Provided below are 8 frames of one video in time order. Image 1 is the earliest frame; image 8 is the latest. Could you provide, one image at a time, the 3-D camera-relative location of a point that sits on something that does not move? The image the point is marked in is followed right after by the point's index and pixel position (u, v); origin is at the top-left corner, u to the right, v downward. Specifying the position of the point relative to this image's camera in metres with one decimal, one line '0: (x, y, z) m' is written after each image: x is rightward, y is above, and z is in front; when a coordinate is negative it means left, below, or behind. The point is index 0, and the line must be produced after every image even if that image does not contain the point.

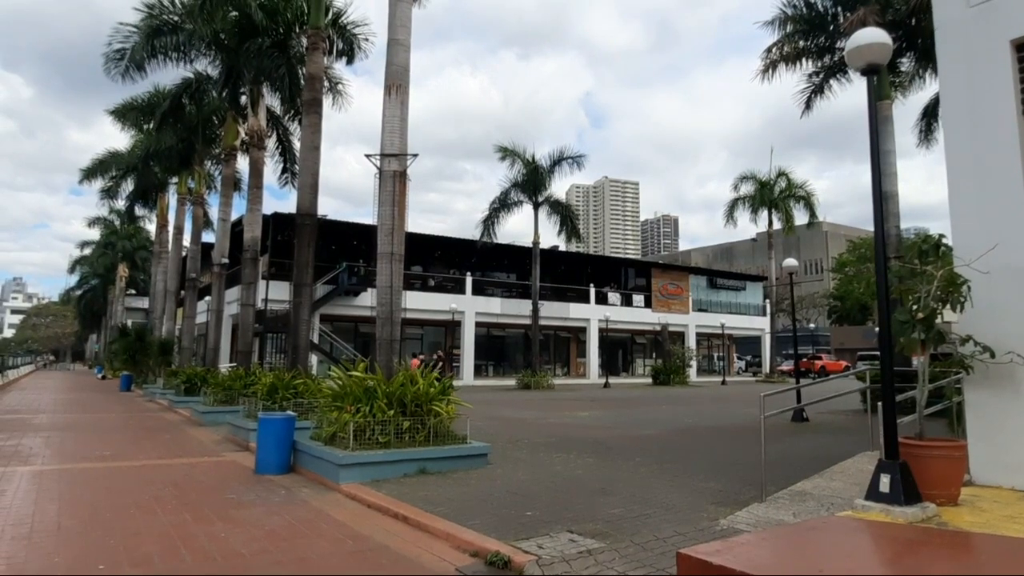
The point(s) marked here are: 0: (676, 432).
0: (+3.1, -2.8, +13.1) m
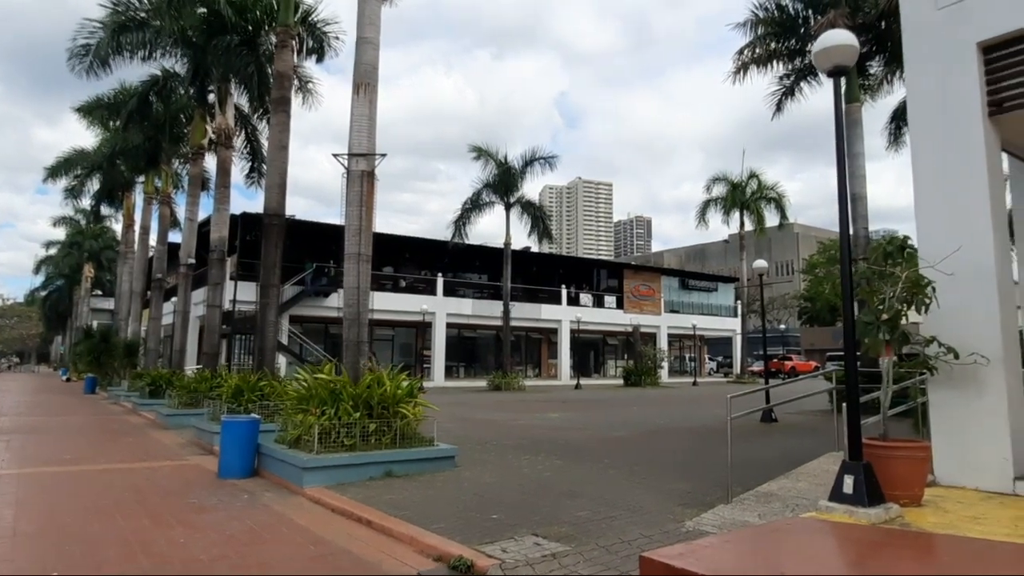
0: (+2.5, -2.8, +13.2) m
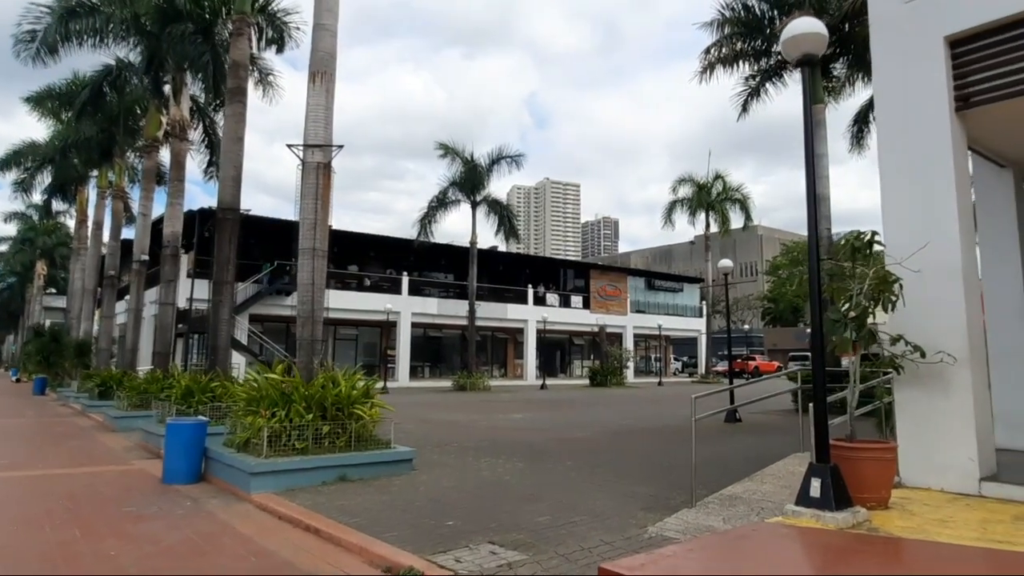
0: (+1.8, -2.8, +13.0) m
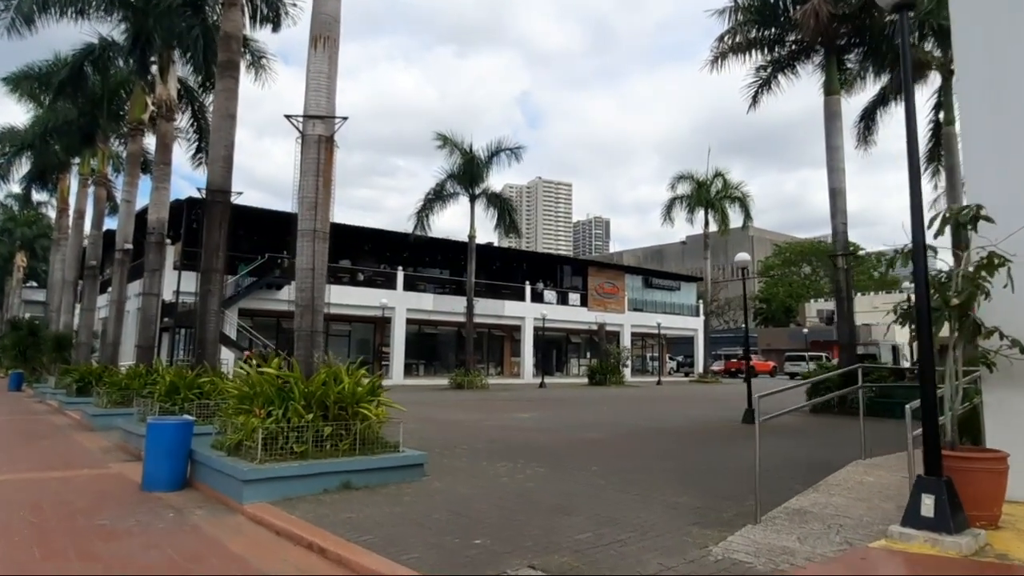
0: (+2.0, -2.6, +12.2) m
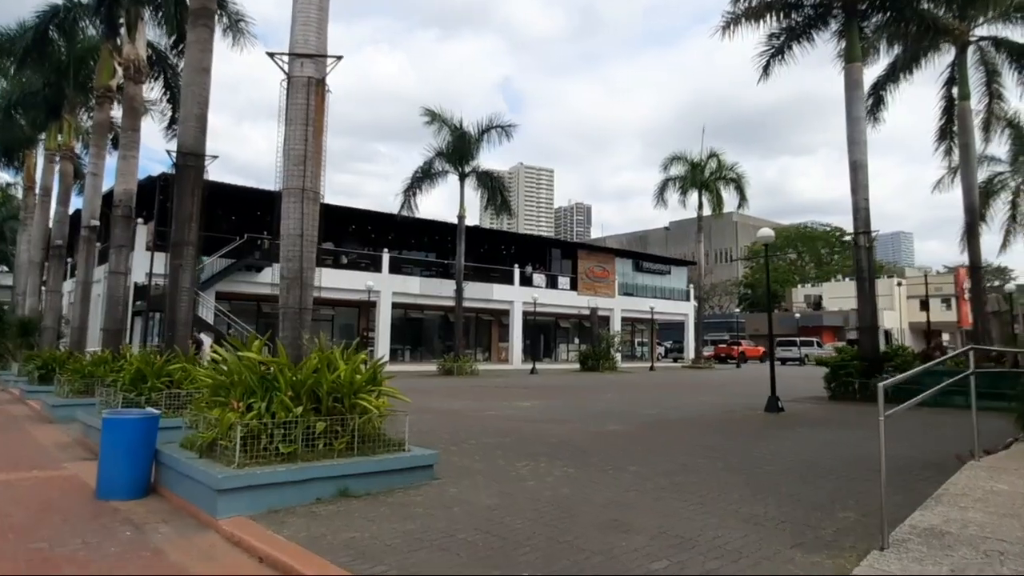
0: (+2.2, -2.2, +11.0) m
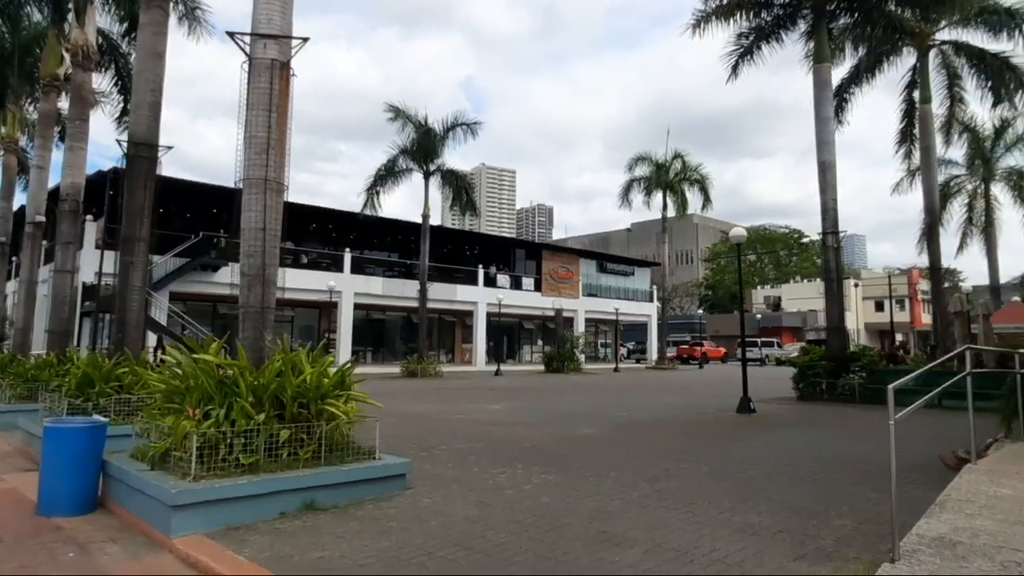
0: (+1.7, -2.2, +10.8) m
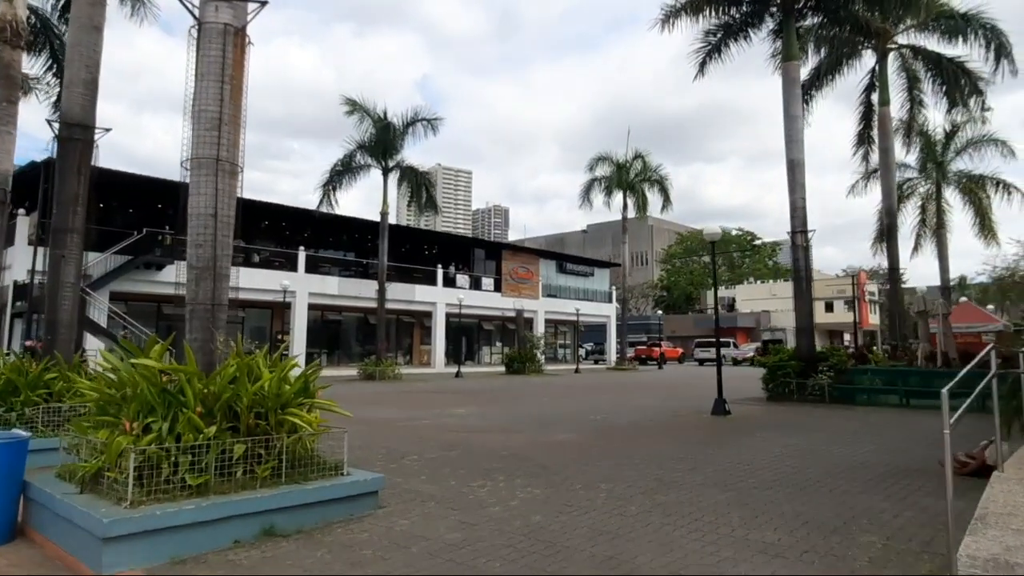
0: (+1.3, -2.2, +10.3) m
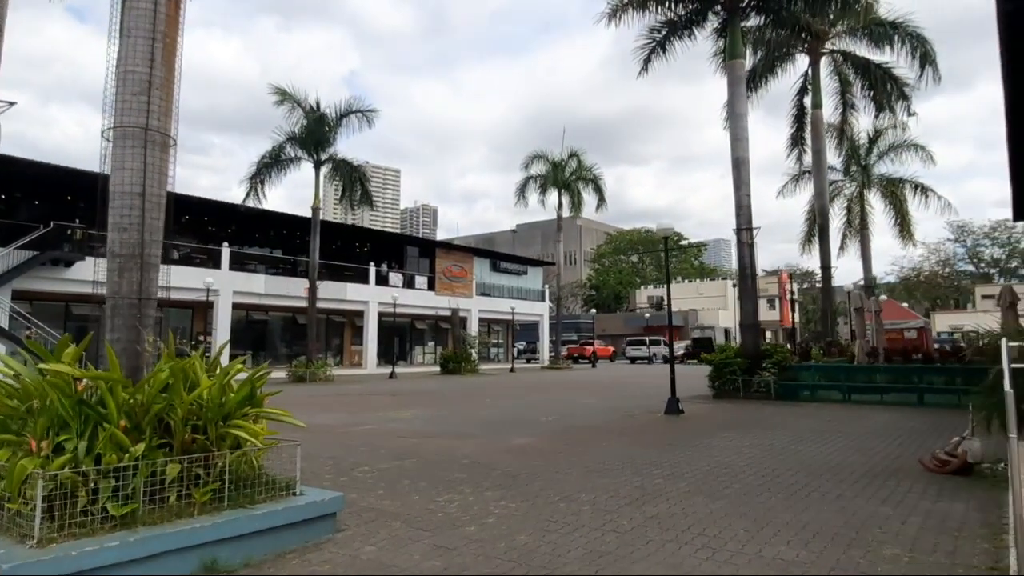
0: (+0.7, -2.1, +9.8) m
